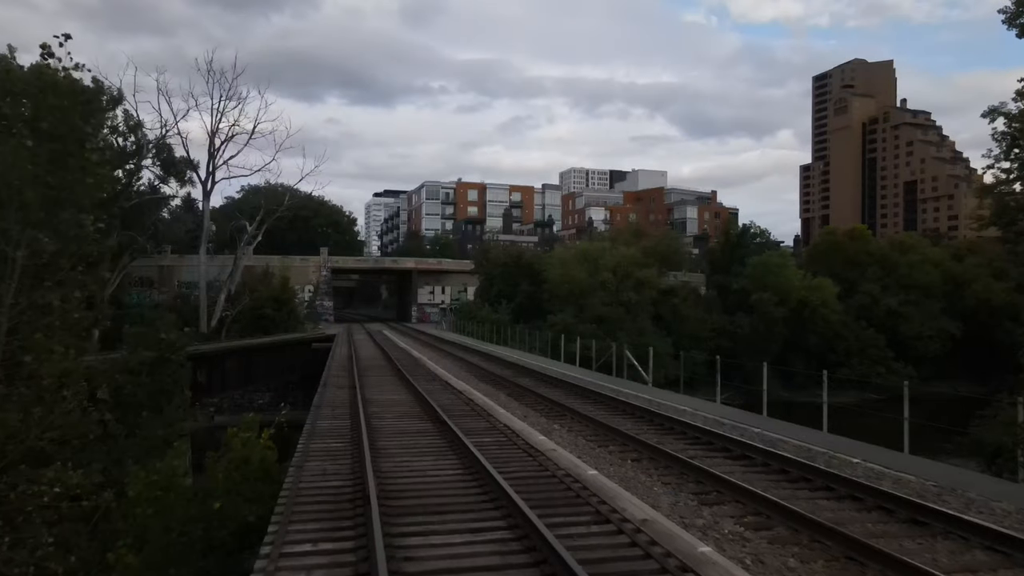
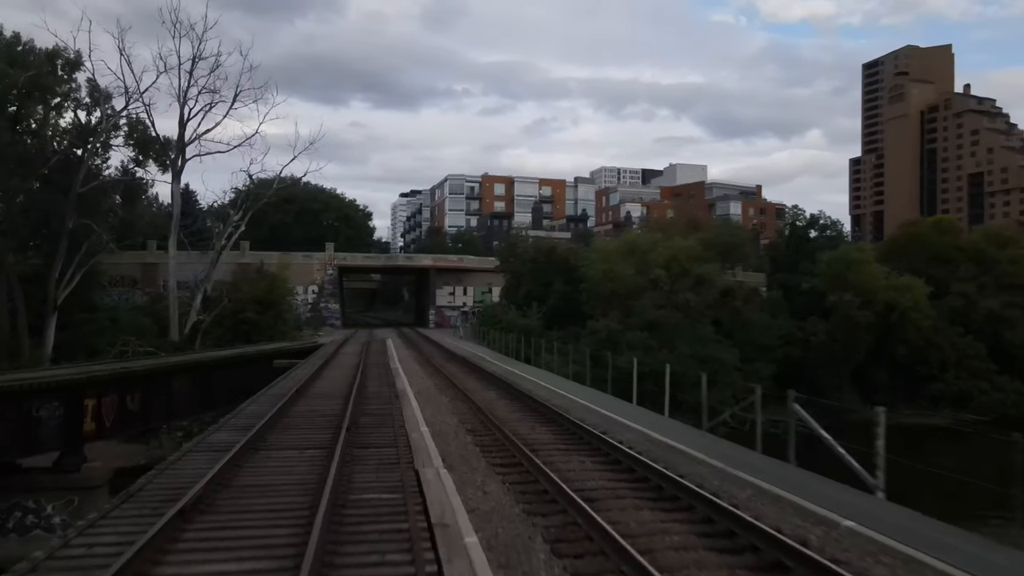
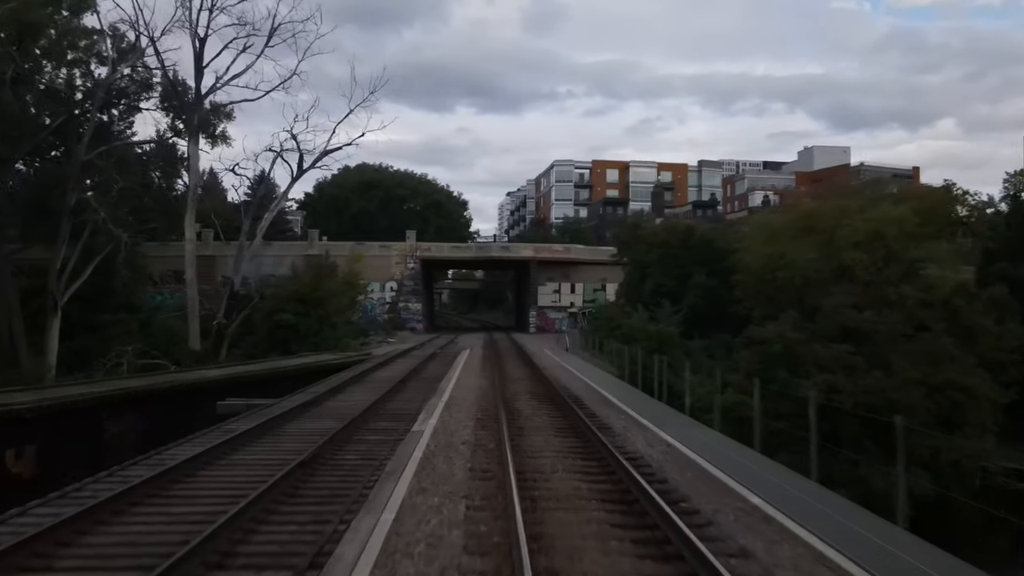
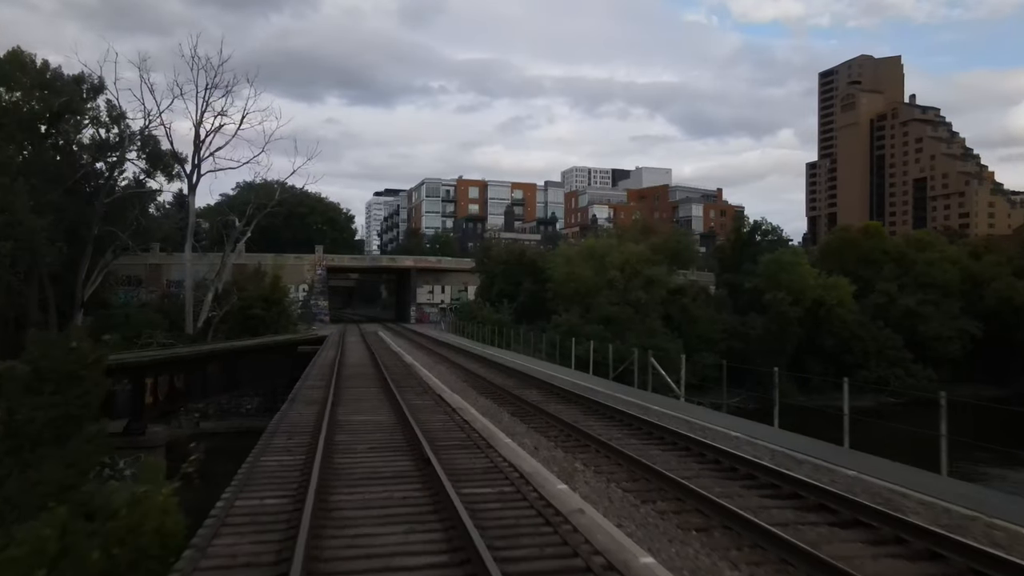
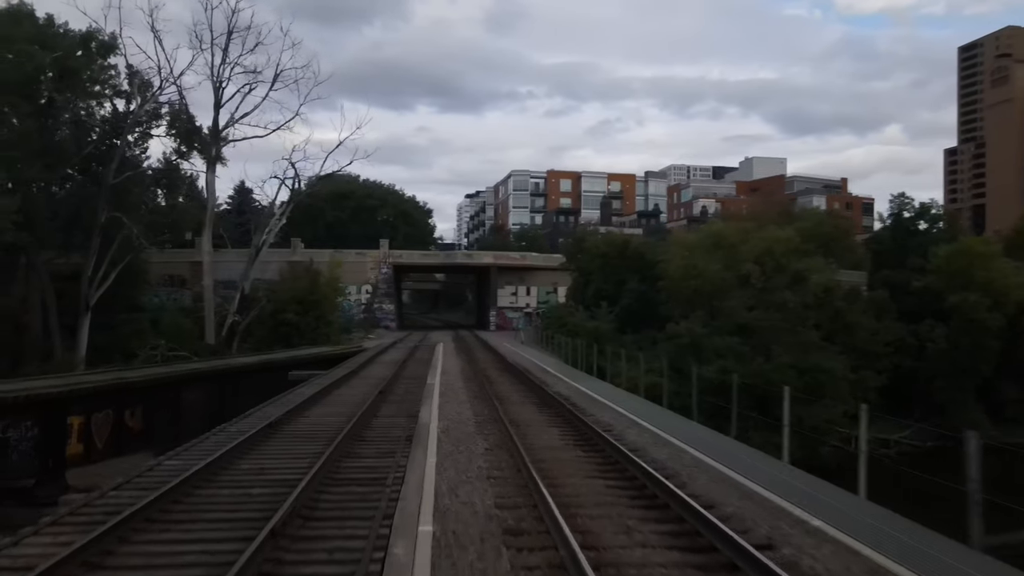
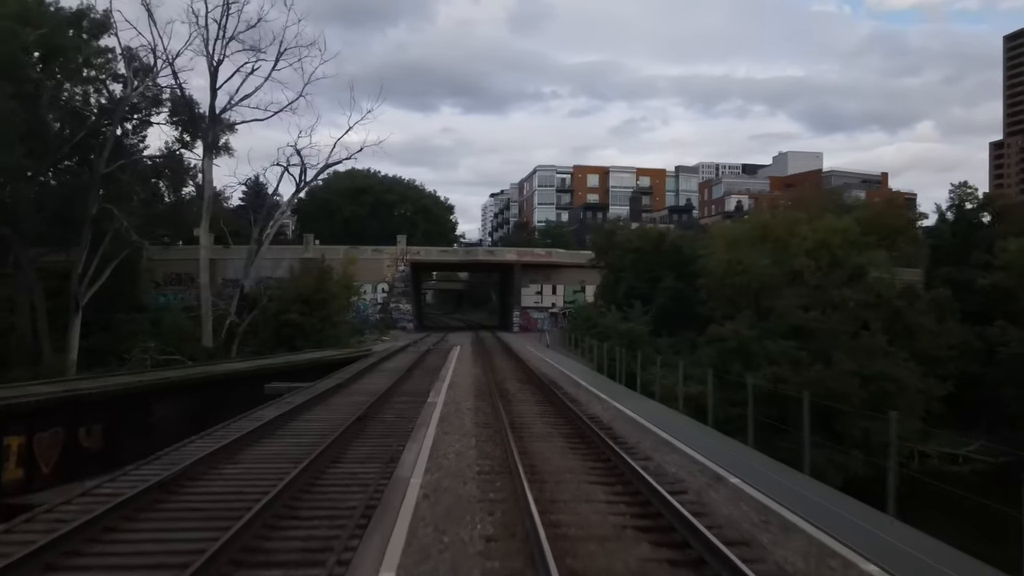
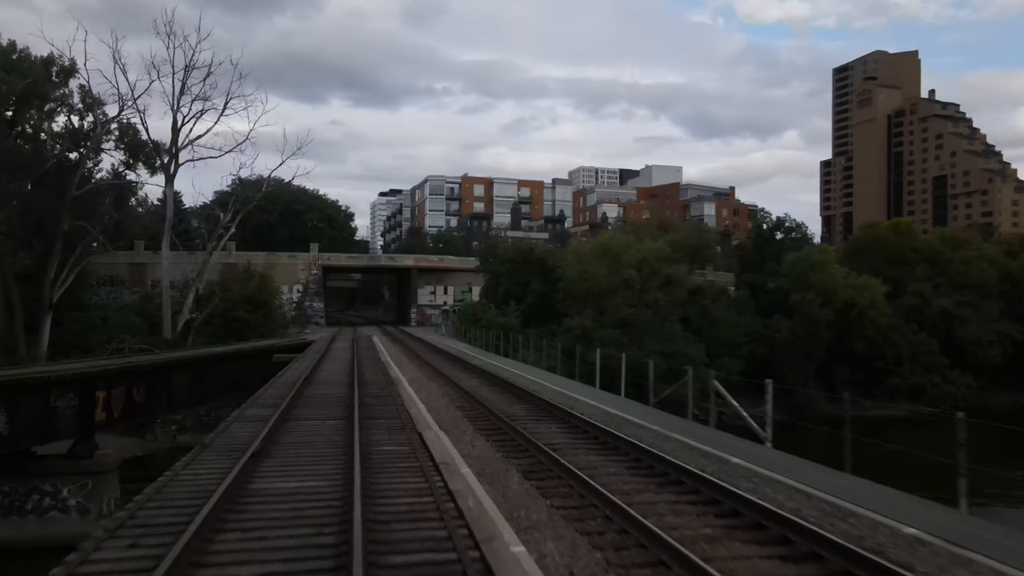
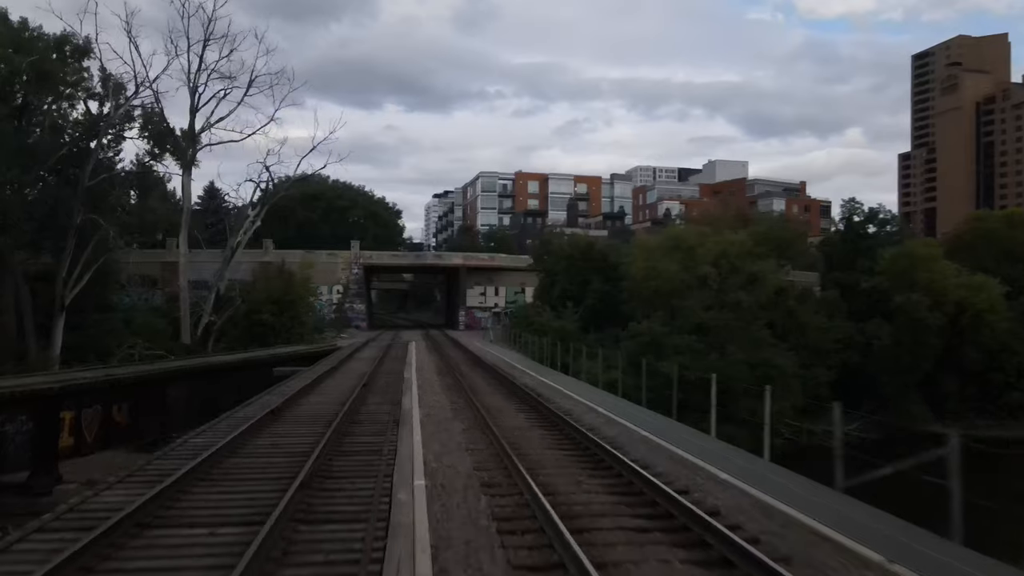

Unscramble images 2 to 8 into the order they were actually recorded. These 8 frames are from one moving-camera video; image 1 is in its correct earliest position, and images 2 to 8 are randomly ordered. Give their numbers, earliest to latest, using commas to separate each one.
4, 7, 2, 8, 5, 6, 3
